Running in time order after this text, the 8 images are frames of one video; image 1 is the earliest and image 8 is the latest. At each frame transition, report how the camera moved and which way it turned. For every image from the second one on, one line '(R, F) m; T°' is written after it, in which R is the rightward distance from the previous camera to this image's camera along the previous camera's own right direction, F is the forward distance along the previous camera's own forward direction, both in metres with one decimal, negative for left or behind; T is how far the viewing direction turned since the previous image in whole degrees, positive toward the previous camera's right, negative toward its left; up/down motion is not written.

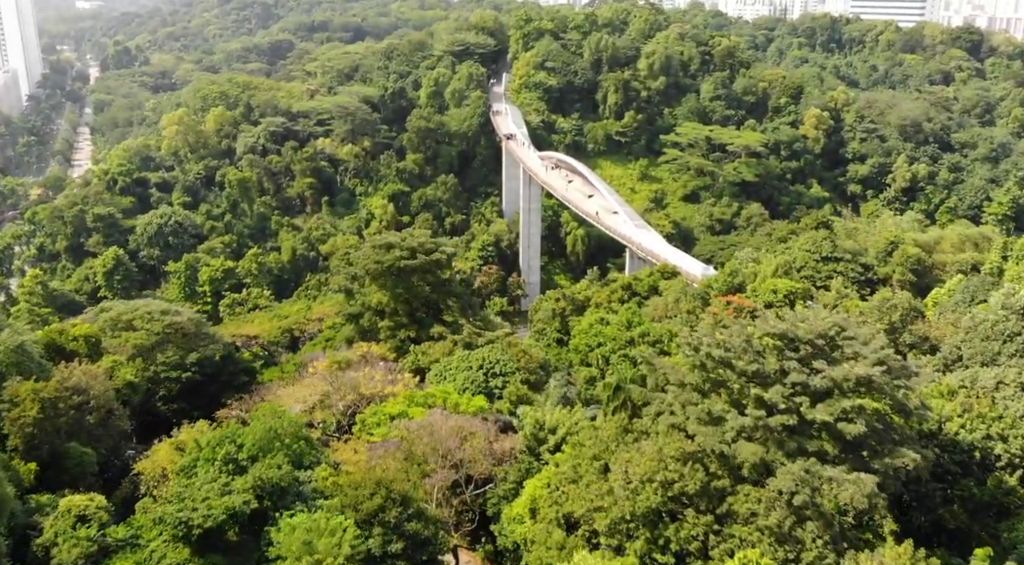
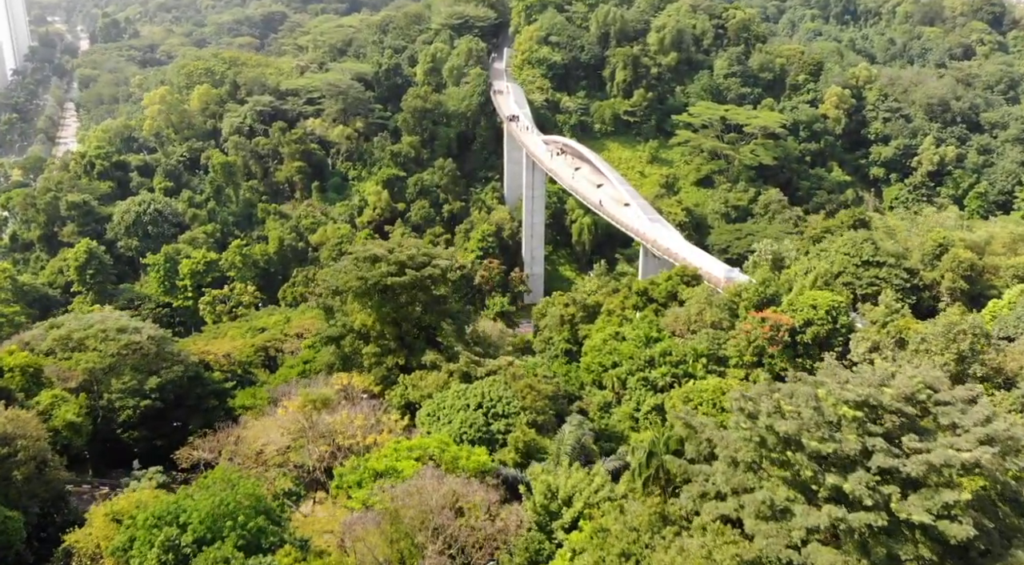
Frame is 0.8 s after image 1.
(-0.1, +5.7) m; 0°
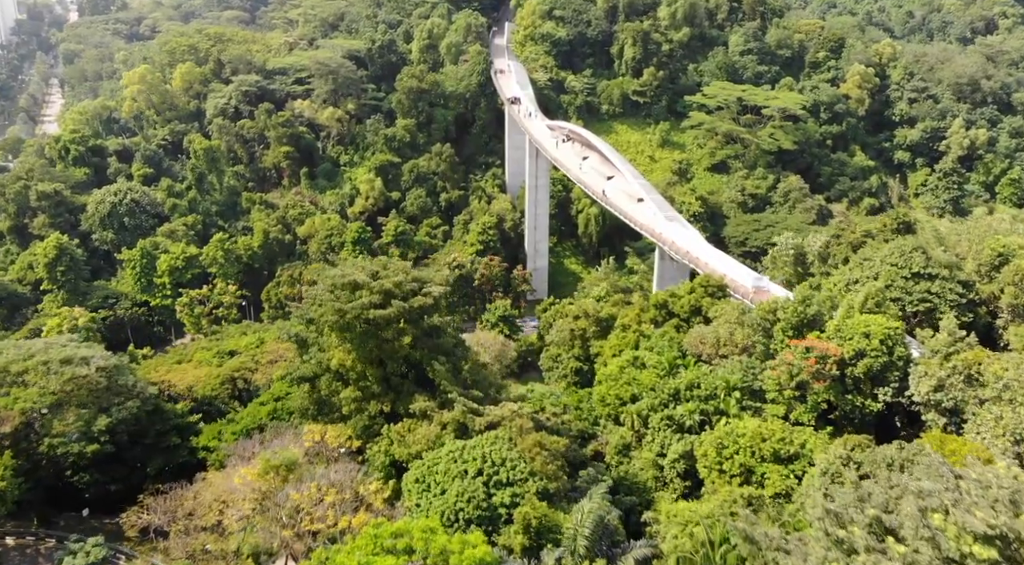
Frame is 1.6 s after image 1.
(-0.1, +5.6) m; 0°
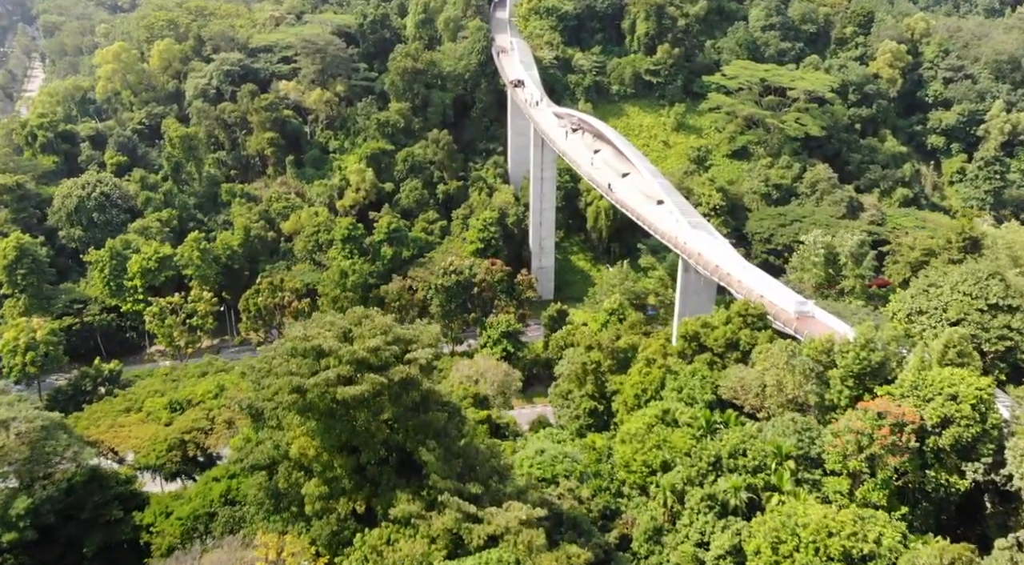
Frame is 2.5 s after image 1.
(-0.1, +6.5) m; 0°
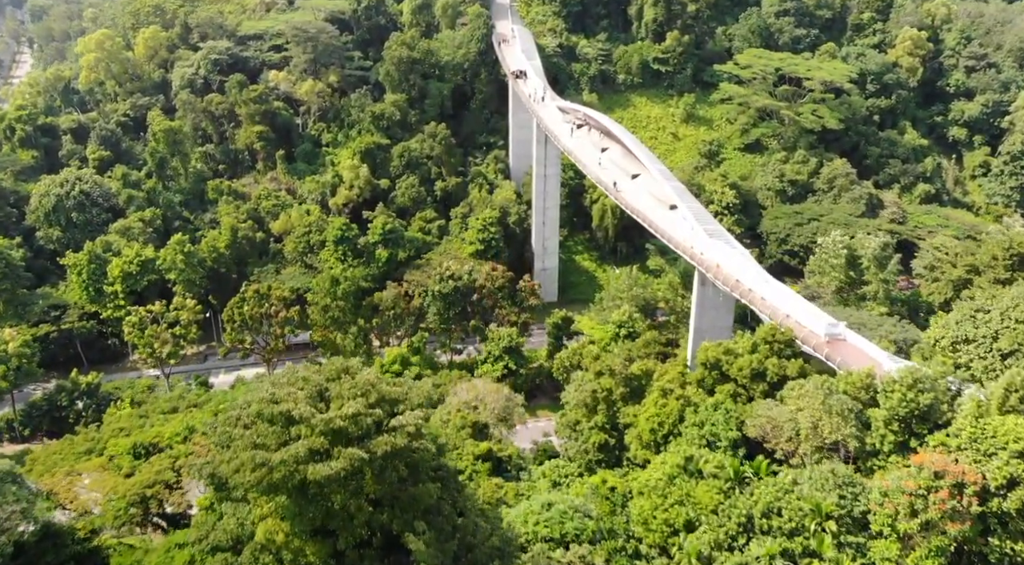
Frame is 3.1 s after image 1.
(-0.1, +3.7) m; 0°
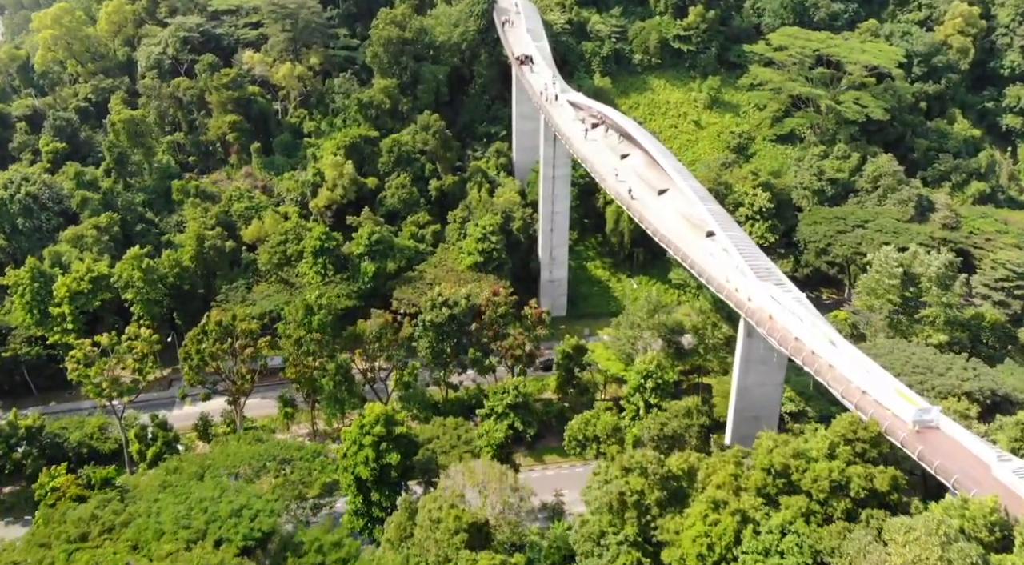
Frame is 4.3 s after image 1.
(-0.2, +8.1) m; 0°
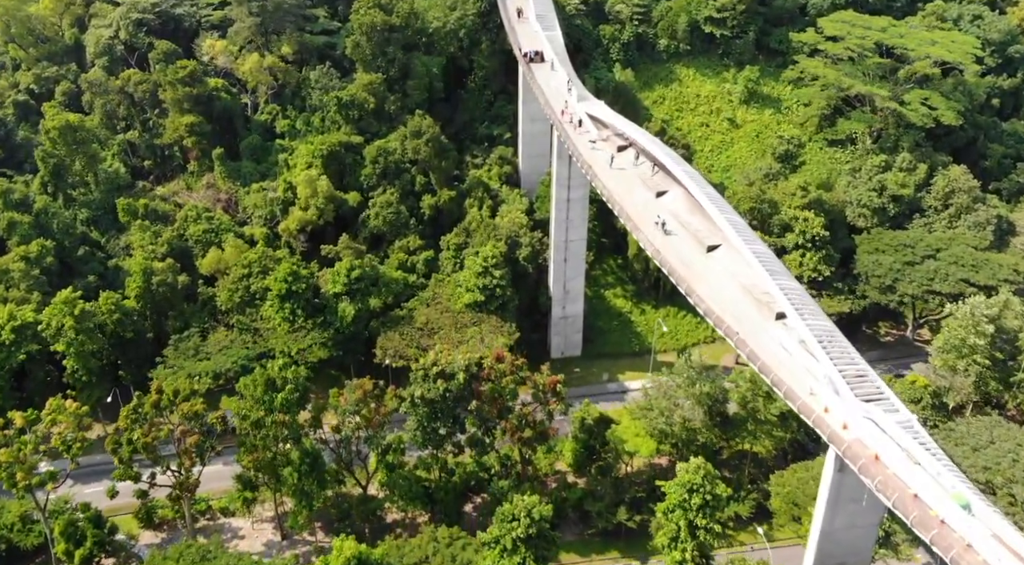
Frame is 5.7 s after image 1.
(-0.3, +9.7) m; 0°
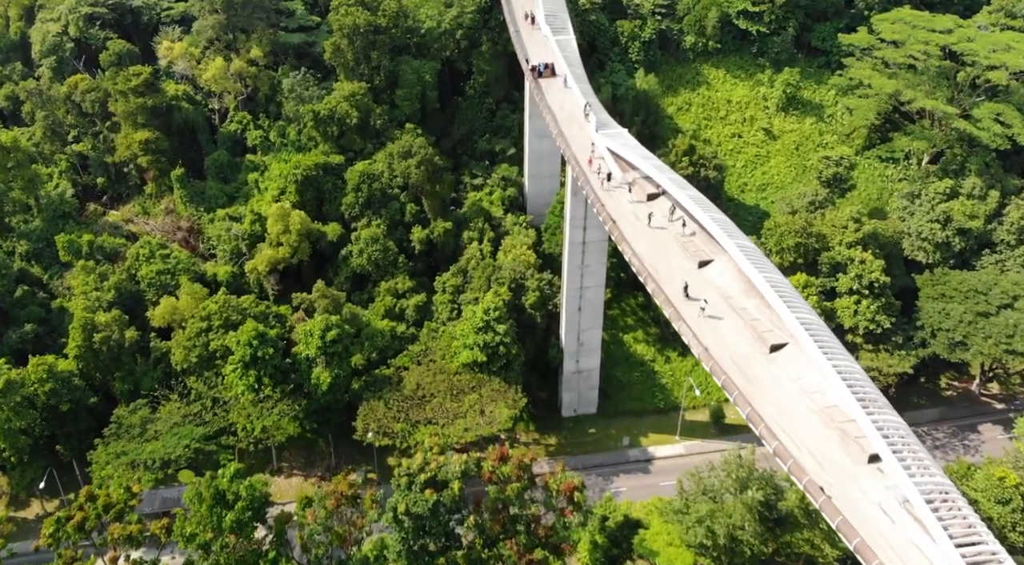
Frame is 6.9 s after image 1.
(-0.2, +7.8) m; 0°
